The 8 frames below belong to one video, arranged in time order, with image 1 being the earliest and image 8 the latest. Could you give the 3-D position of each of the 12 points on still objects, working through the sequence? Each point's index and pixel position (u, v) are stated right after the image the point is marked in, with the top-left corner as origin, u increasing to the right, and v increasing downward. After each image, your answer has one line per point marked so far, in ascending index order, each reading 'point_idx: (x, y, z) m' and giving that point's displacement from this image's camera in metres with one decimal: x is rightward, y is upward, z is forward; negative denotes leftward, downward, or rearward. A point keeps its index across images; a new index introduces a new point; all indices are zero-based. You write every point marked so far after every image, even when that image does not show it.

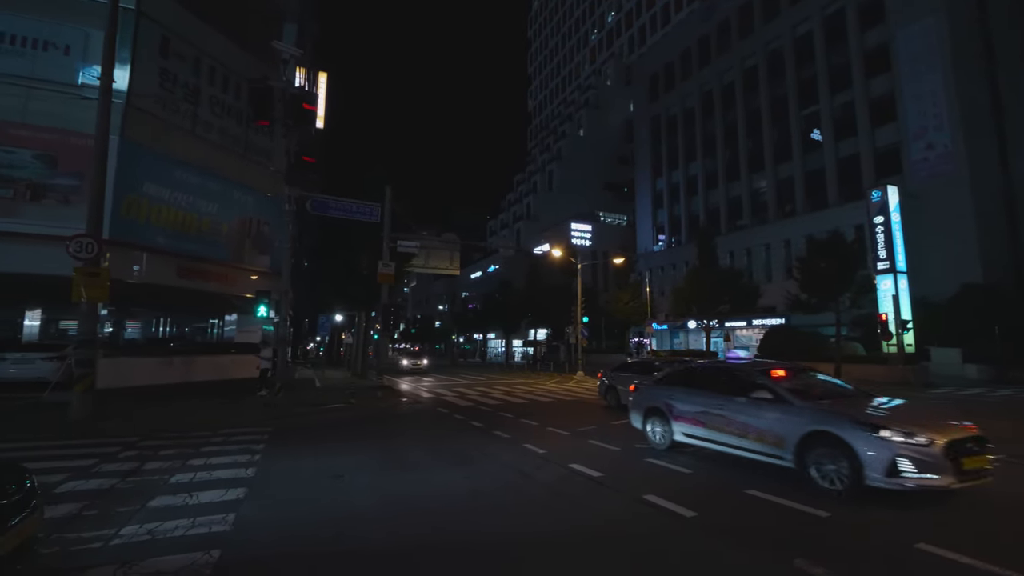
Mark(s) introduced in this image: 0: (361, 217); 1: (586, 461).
0: (-5.8, +2.8, +18.2) m
1: (+1.4, -3.2, +8.8) m
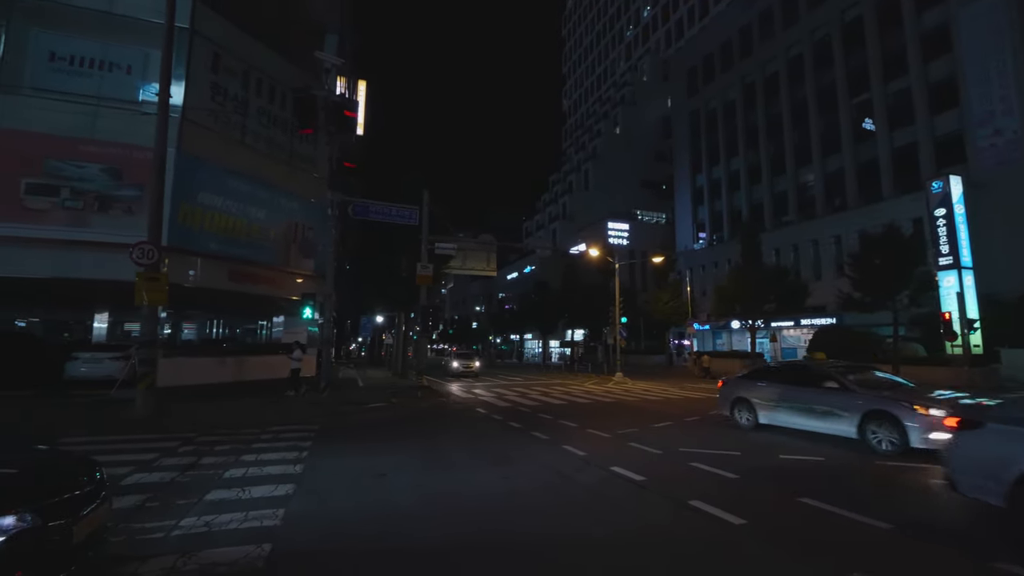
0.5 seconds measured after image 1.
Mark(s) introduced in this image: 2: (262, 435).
0: (-4.4, +2.7, +18.6) m
1: (+2.1, -3.2, +8.6) m
2: (-5.6, -3.3, +10.7) m
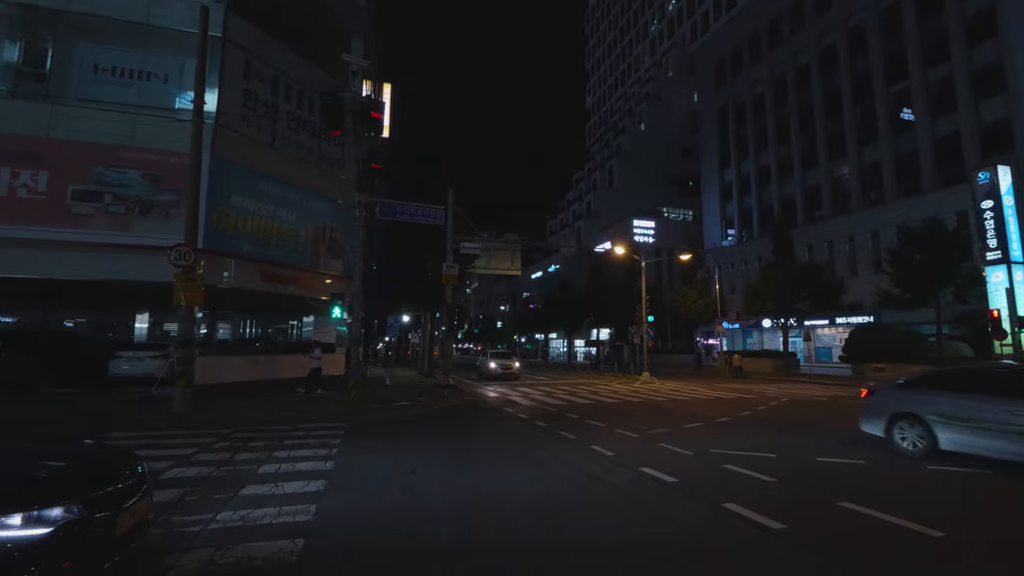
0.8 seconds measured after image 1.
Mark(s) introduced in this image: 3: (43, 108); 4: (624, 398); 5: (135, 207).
0: (-3.4, +2.7, +18.7) m
1: (+2.6, -3.2, +8.4) m
2: (-5.0, -3.3, +10.9) m
3: (-18.3, +7.0, +18.5) m
4: (+4.6, -4.7, +20.0) m
5: (-15.1, +3.3, +19.0) m
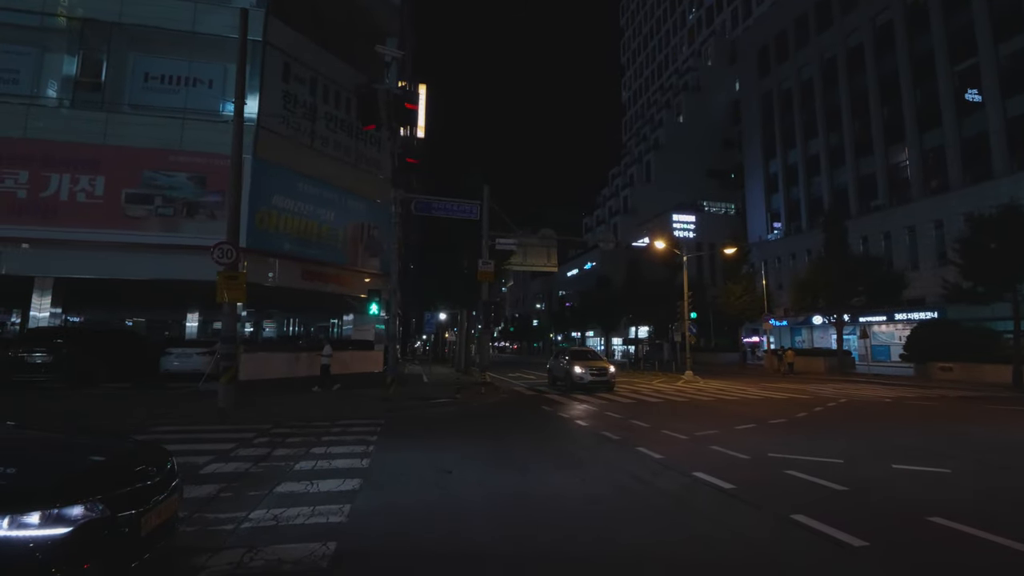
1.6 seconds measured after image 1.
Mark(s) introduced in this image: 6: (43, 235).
0: (-2.0, +2.9, +18.5) m
1: (+3.3, -3.0, +7.8) m
2: (-4.1, -3.2, +10.9) m
3: (-16.9, +7.0, +19.4) m
4: (+6.2, -4.5, +19.3) m
5: (-13.7, +3.3, +19.7) m
6: (-18.1, +2.0, +18.3) m
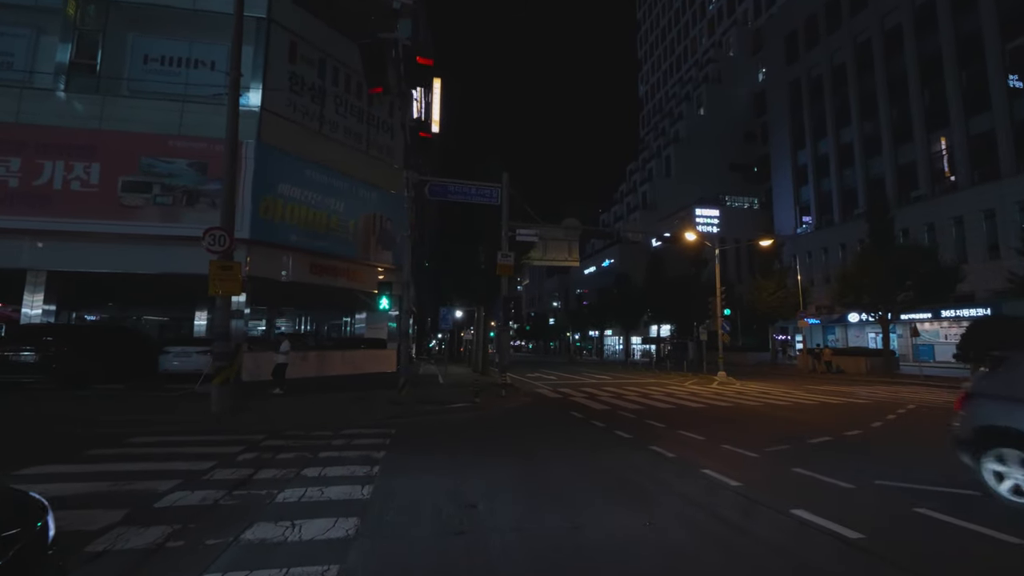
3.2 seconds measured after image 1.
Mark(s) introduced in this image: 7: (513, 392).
0: (-1.1, +3.1, +16.9) m
1: (+3.8, -2.8, +6.1) m
2: (-3.5, -3.0, +9.3) m
3: (-16.0, +7.2, +18.2) m
4: (+7.1, -4.2, +17.4) m
5: (-12.8, +3.5, +18.4) m
6: (-17.3, +2.2, +17.2) m
7: (0.0, -4.1, +18.8) m
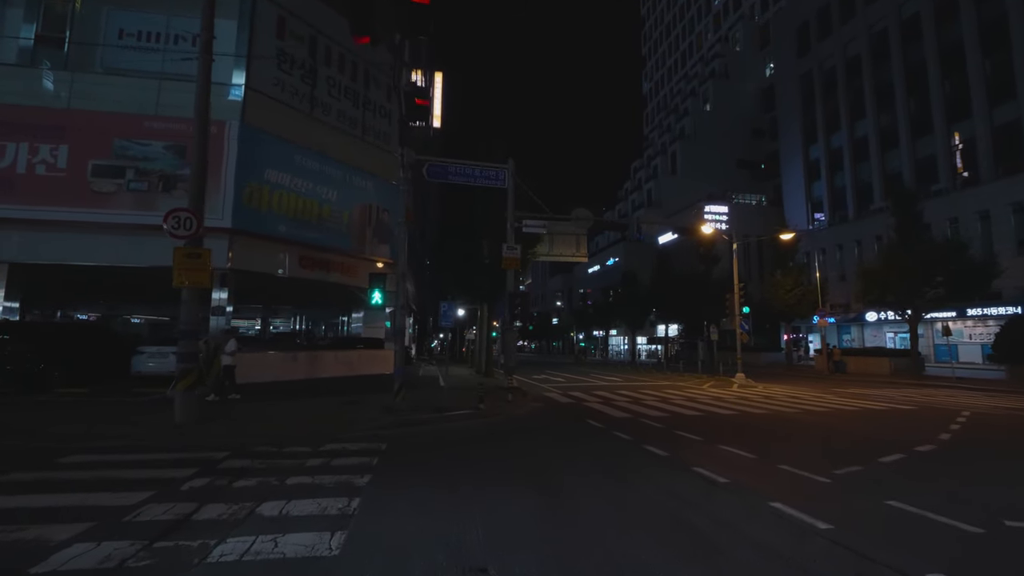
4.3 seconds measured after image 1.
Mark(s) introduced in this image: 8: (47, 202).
0: (-0.9, +3.3, +15.3) m
1: (+4.0, -2.6, +4.4) m
2: (-3.3, -2.8, +7.7) m
3: (-15.8, +7.4, +16.7) m
4: (+7.3, -4.0, +15.8) m
5: (-12.5, +3.7, +16.9) m
6: (-17.0, +2.4, +15.7) m
7: (+0.3, -3.9, +17.2) m
8: (-15.7, +2.9, +16.0) m
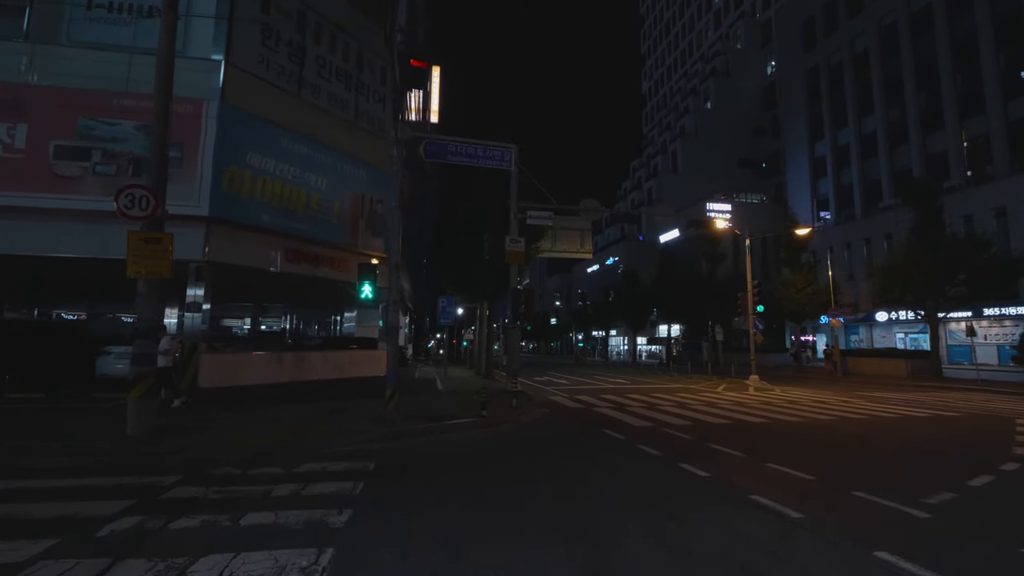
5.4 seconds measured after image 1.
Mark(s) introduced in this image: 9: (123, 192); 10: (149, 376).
0: (-0.7, +3.5, +13.9) m
1: (+4.2, -2.4, +3.0) m
2: (-3.1, -2.6, +6.3) m
3: (-15.6, +7.6, +15.2) m
4: (+7.5, -3.8, +14.4) m
5: (-12.4, +3.9, +15.4) m
6: (-16.9, +2.6, +14.1) m
7: (+0.4, -3.8, +15.8) m
8: (-15.5, +3.1, +14.5) m
9: (-7.2, +1.8, +8.9) m
10: (-6.9, -1.7, +9.1) m
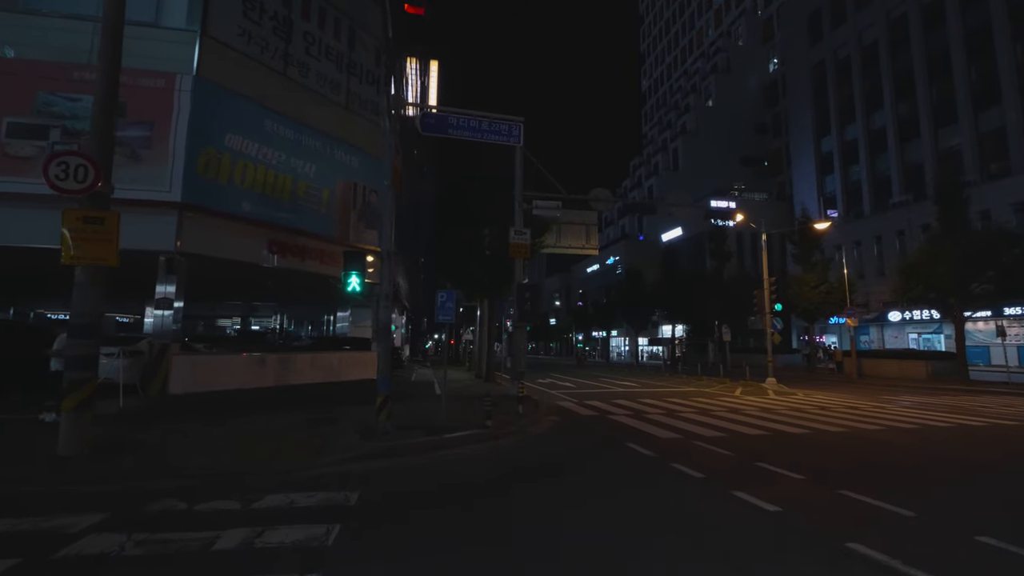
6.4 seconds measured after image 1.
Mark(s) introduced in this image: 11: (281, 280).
0: (-0.5, +3.7, +12.4) m
1: (+4.5, -2.2, +1.5) m
2: (-2.9, -2.5, +4.8) m
3: (-15.4, +7.8, +13.6) m
4: (+7.7, -3.7, +12.9) m
5: (-12.2, +4.1, +13.8) m
6: (-16.7, +2.8, +12.6) m
7: (+0.6, -3.6, +14.3) m
8: (-15.3, +3.3, +12.9) m
9: (-7.0, +1.9, +7.3) m
10: (-6.7, -1.5, +7.6) m
11: (-9.4, +0.3, +19.2) m
